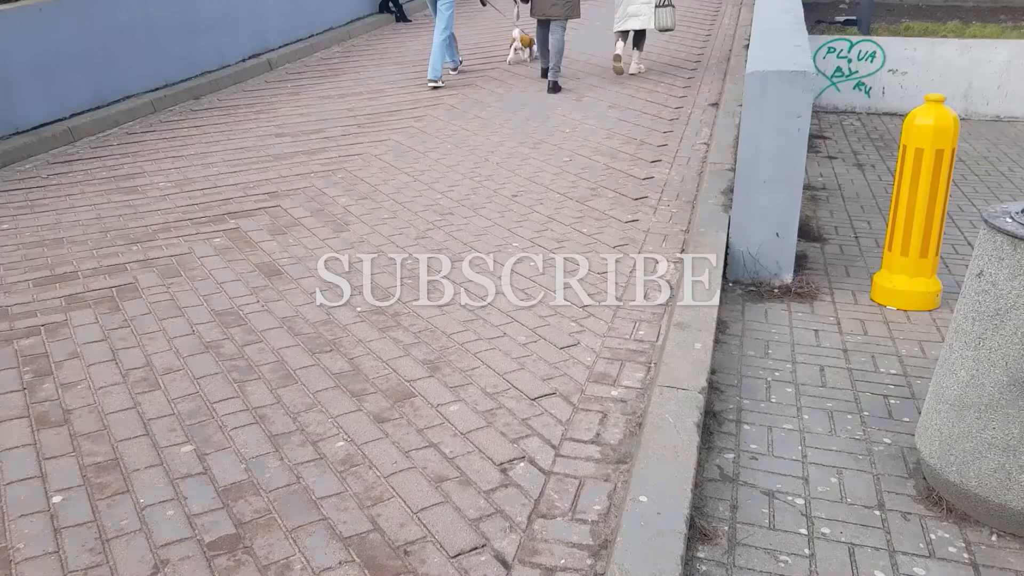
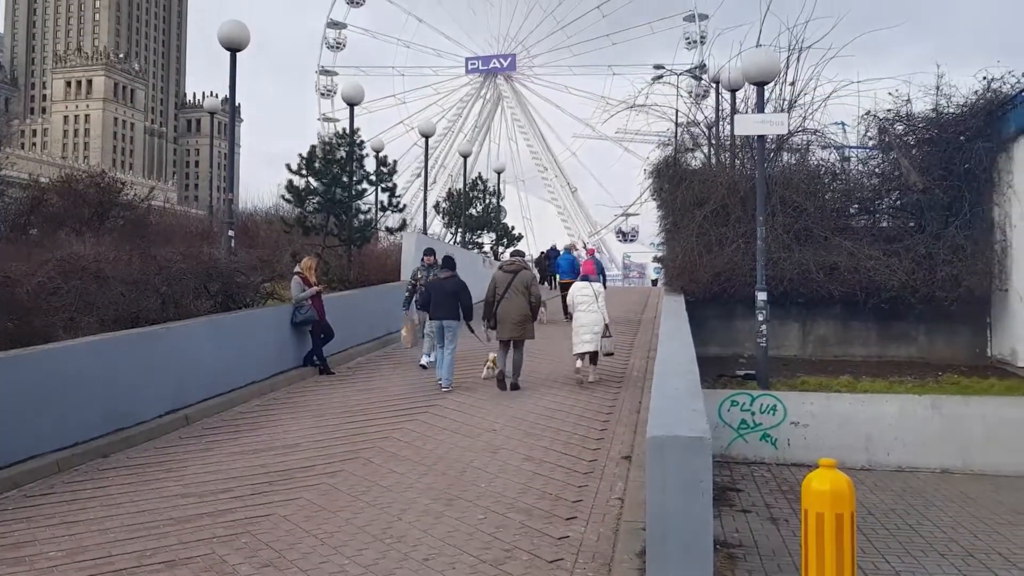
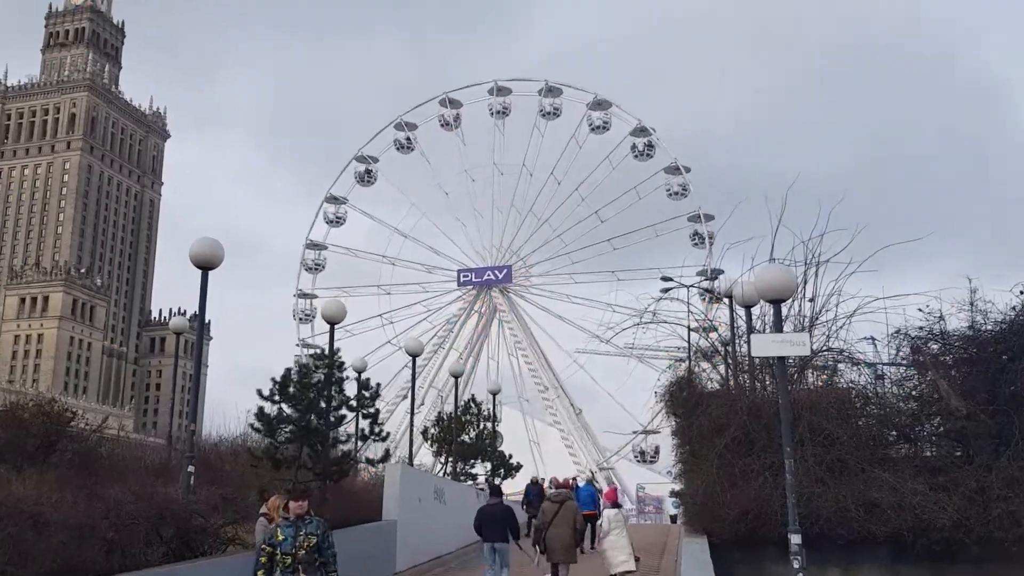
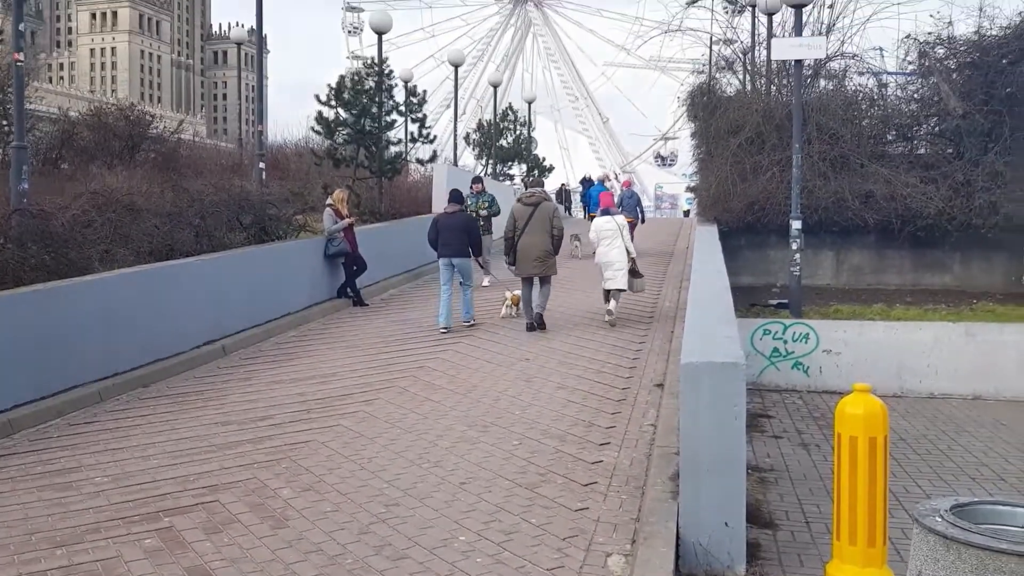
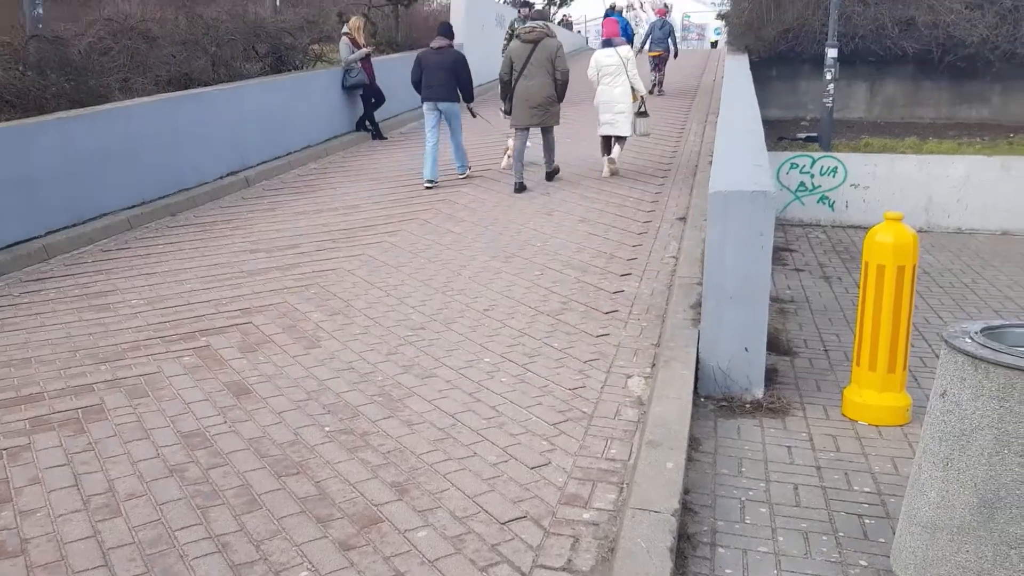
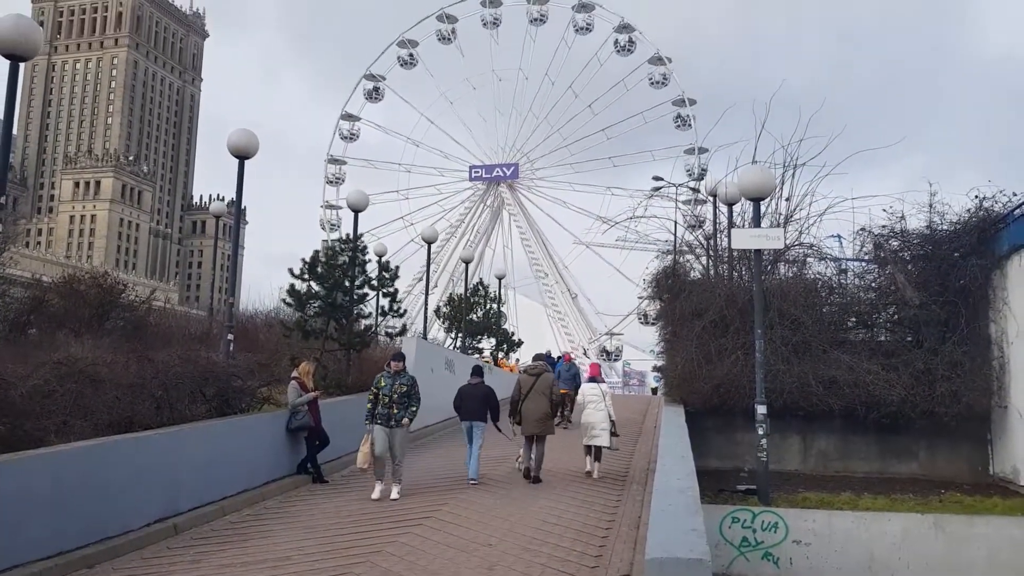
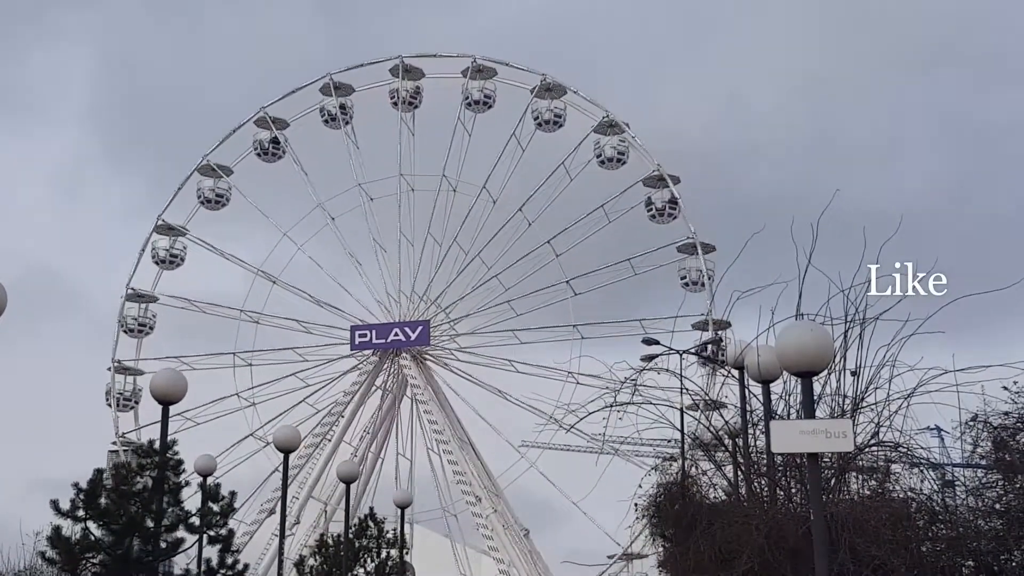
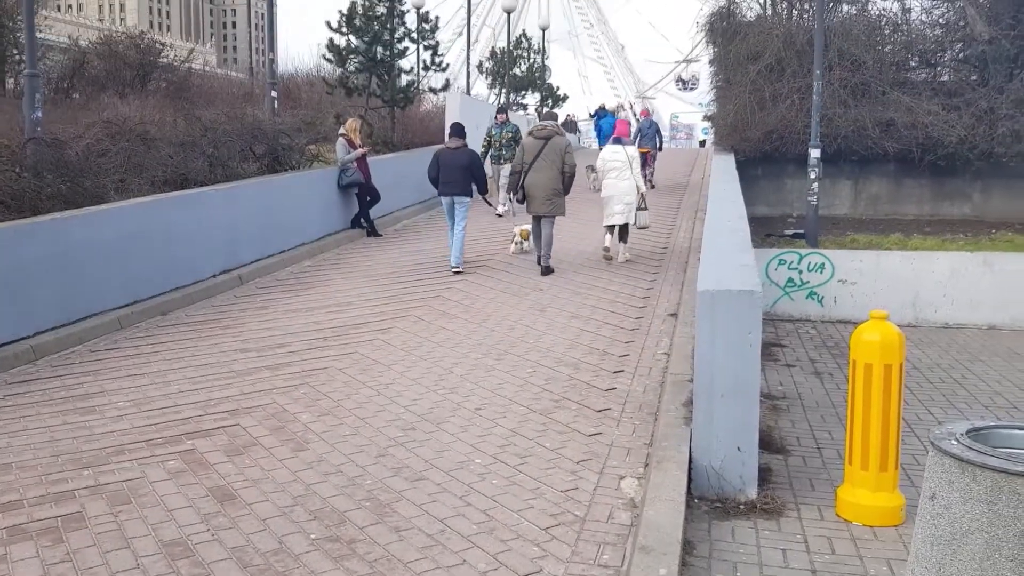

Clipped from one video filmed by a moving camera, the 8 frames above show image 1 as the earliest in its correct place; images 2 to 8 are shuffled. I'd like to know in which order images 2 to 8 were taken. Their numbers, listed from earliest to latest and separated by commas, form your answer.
5, 8, 4, 2, 6, 3, 7
